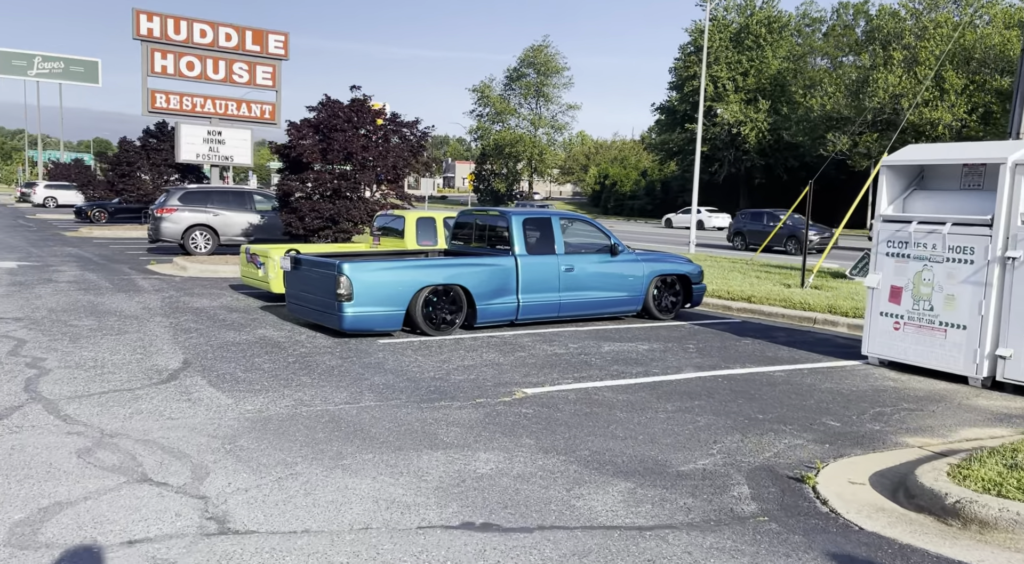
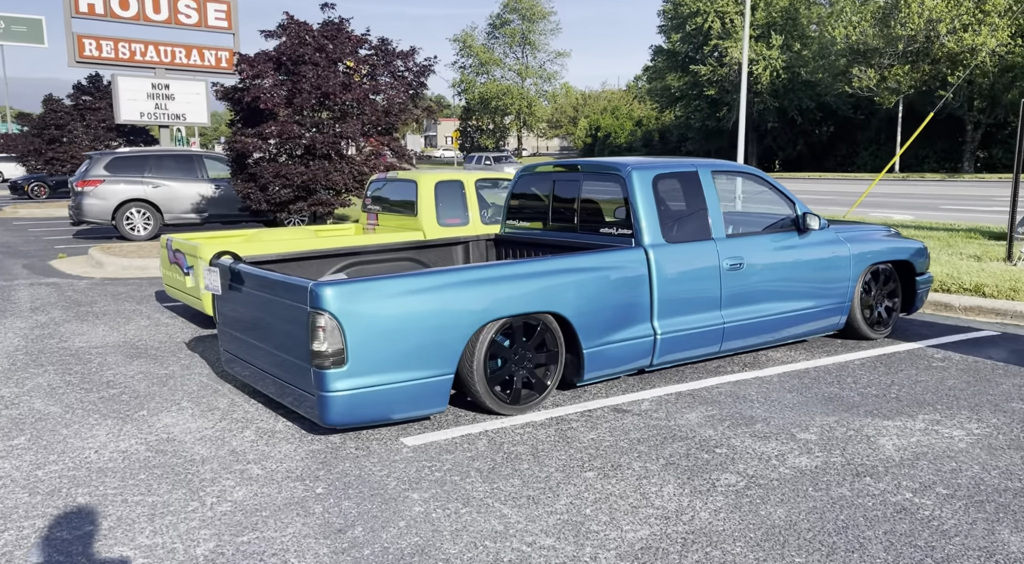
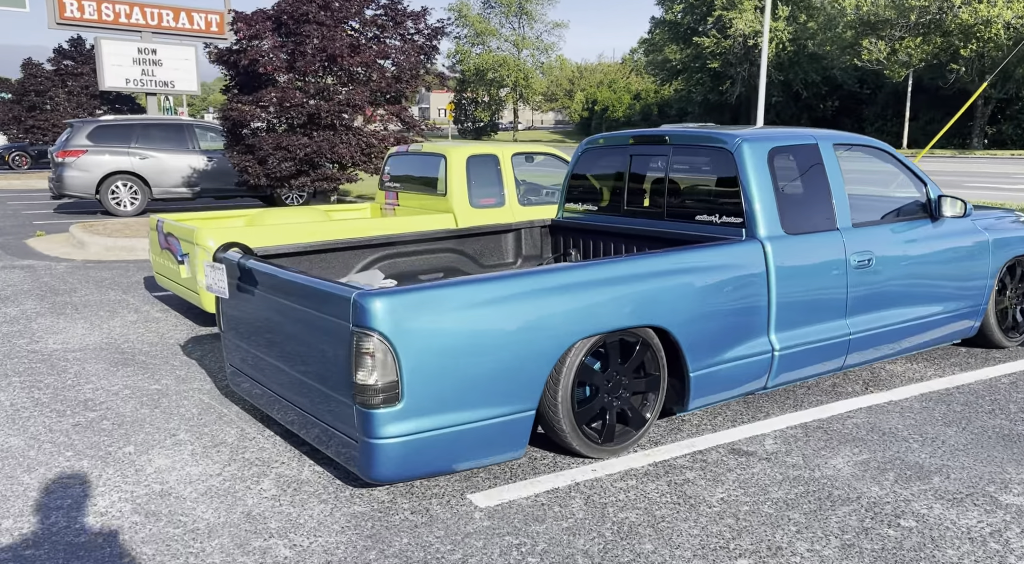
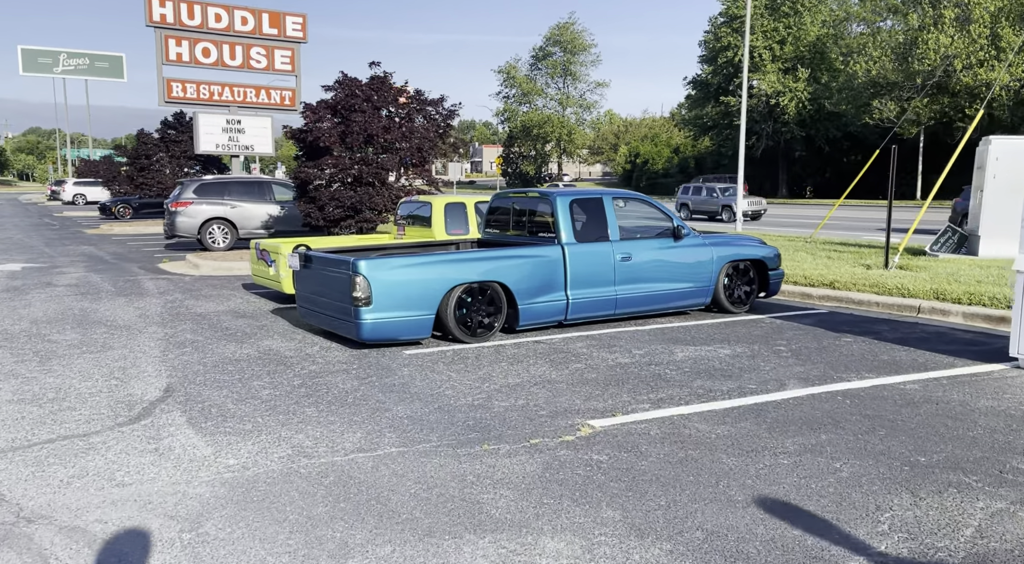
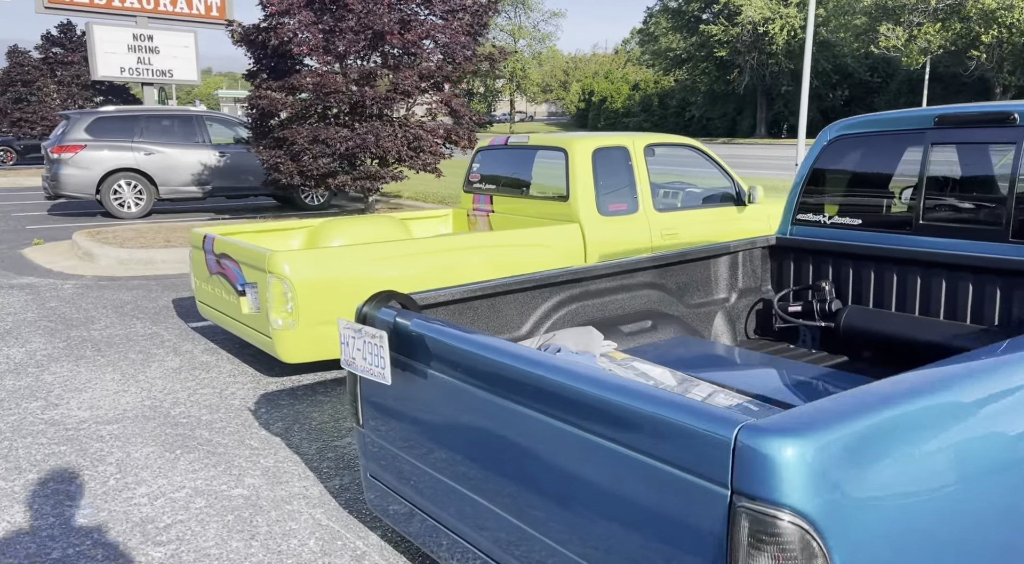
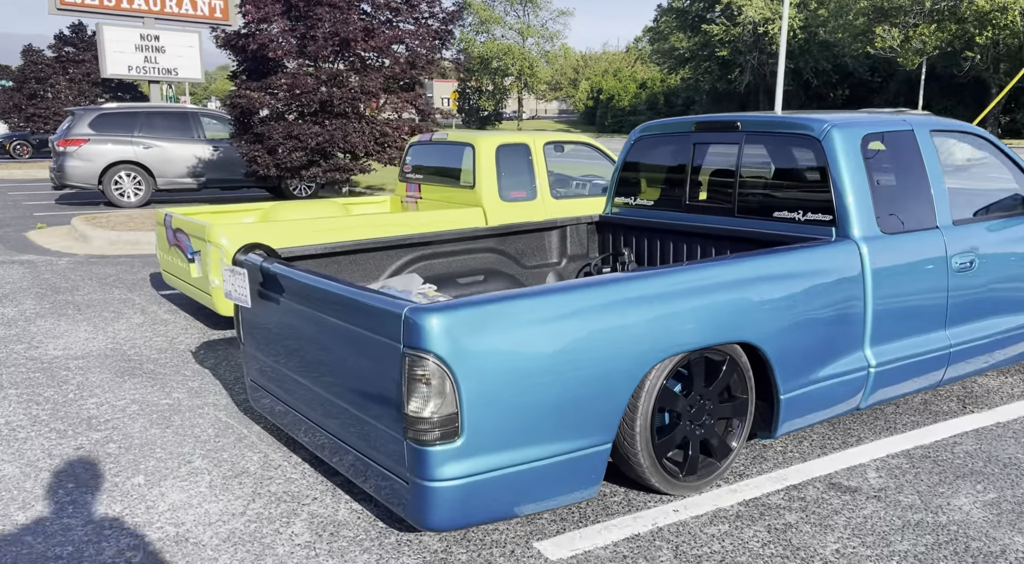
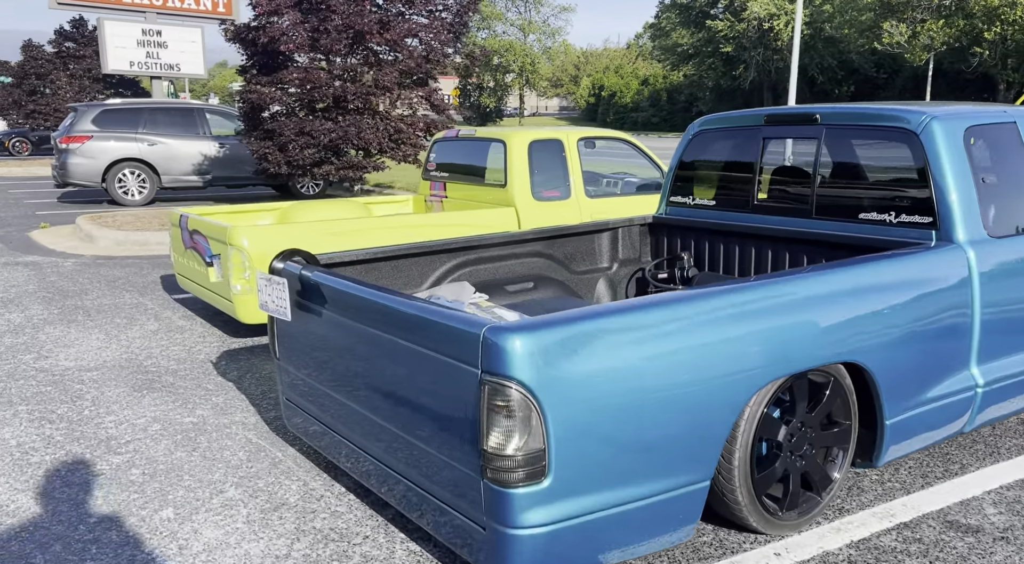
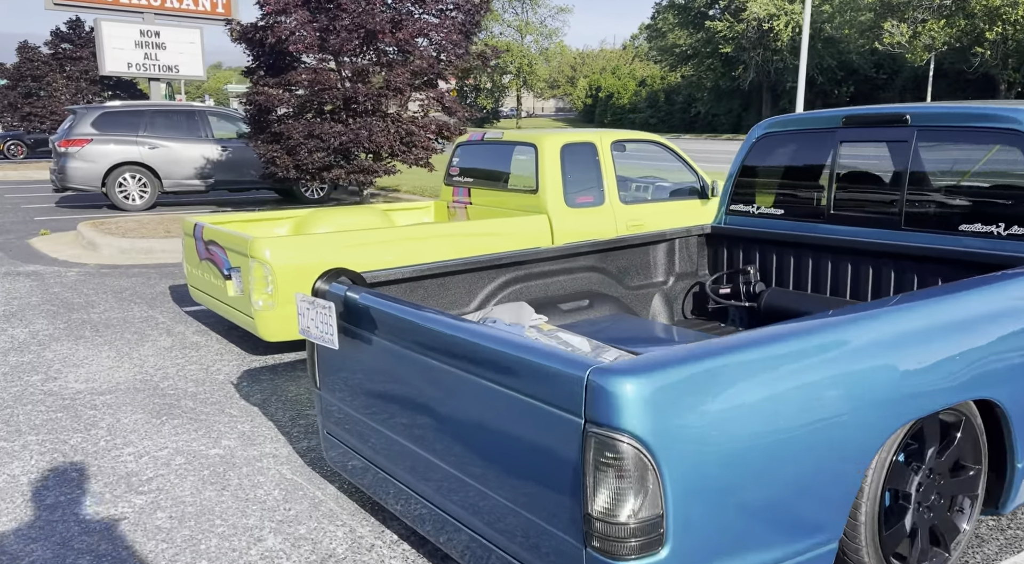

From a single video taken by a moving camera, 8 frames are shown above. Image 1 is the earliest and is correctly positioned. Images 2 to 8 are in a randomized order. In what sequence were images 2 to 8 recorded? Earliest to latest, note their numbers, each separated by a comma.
4, 2, 3, 6, 7, 8, 5
